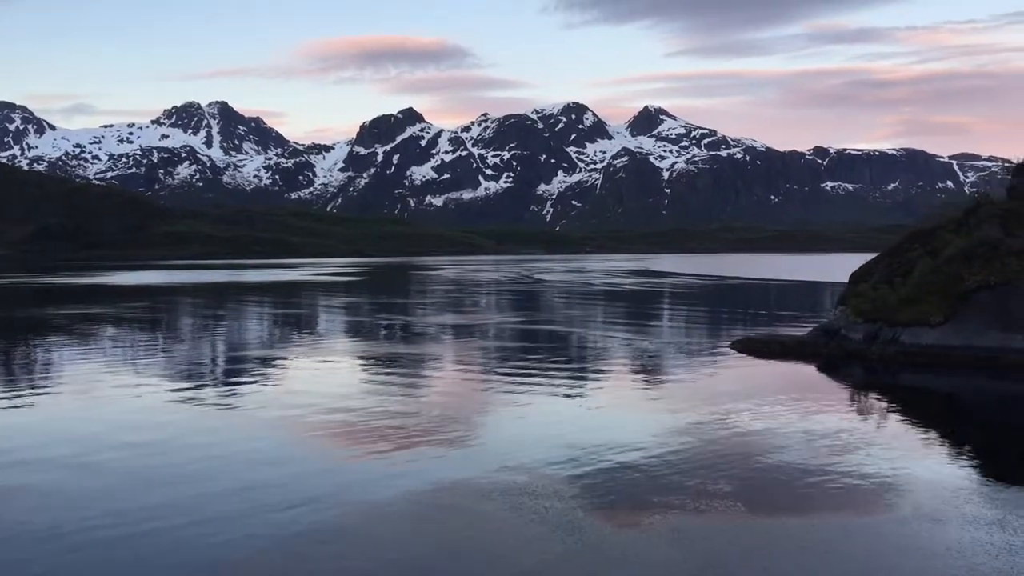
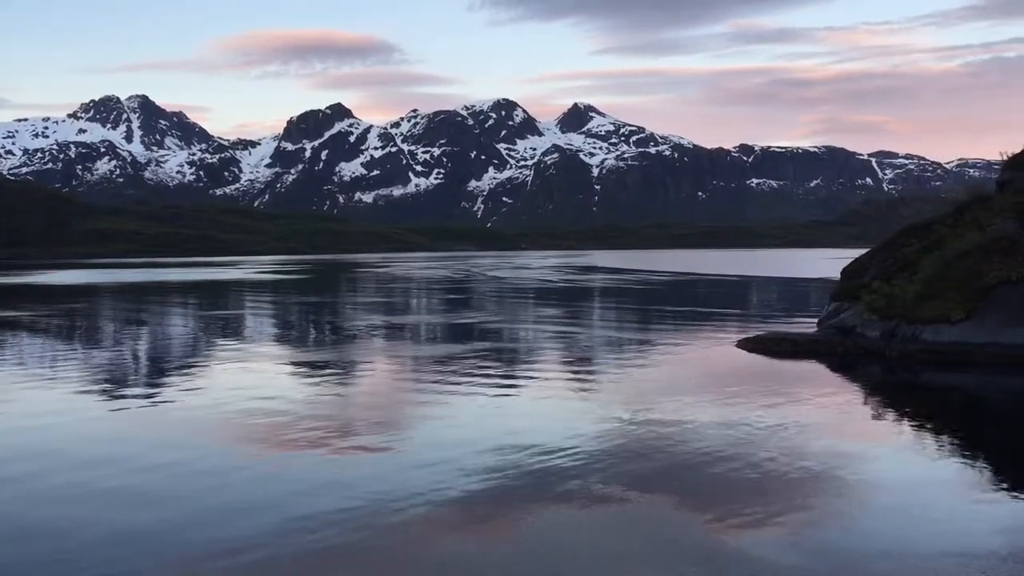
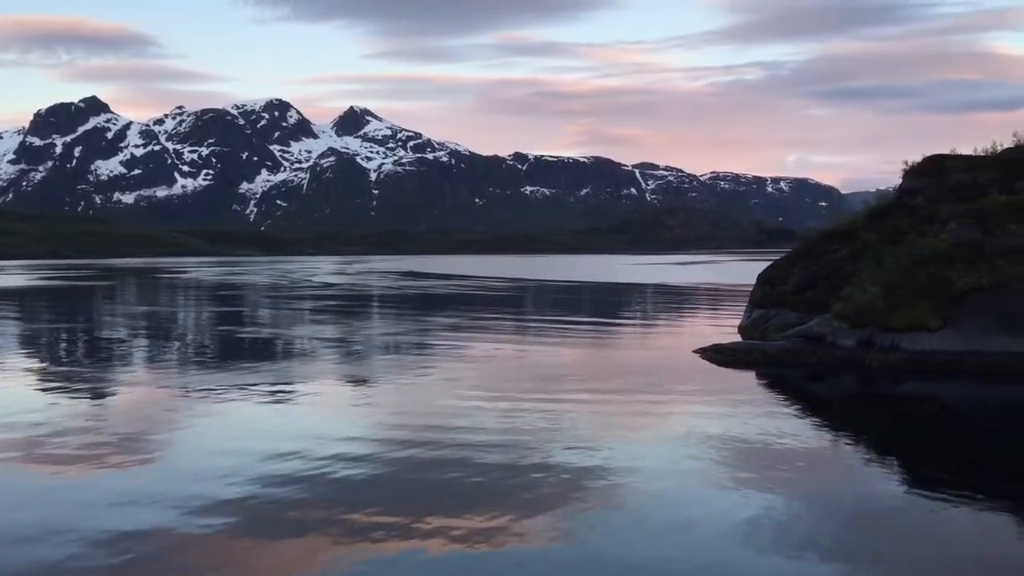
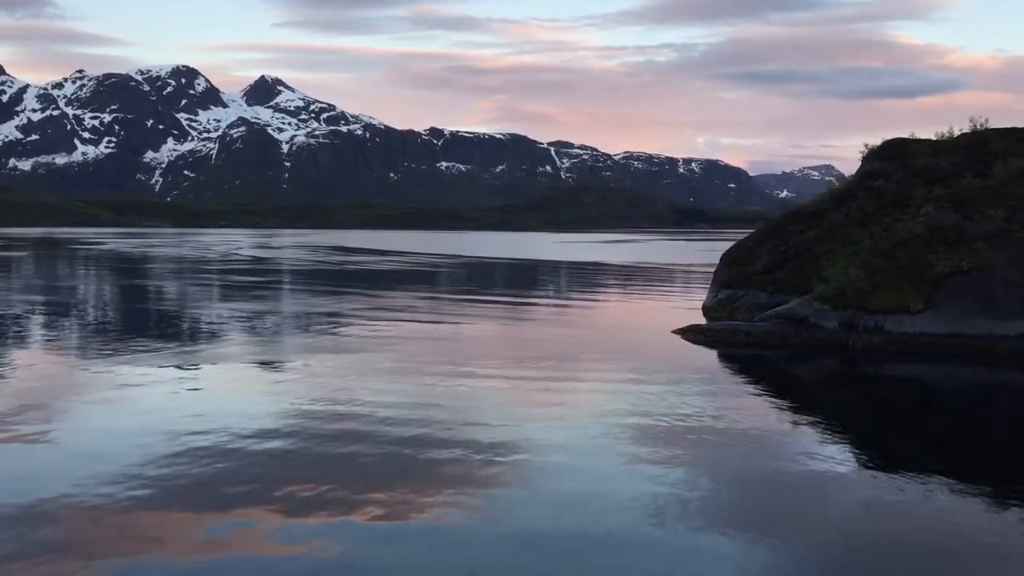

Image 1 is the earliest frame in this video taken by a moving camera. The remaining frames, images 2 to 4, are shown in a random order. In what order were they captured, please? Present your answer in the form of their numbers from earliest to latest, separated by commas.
2, 3, 4
